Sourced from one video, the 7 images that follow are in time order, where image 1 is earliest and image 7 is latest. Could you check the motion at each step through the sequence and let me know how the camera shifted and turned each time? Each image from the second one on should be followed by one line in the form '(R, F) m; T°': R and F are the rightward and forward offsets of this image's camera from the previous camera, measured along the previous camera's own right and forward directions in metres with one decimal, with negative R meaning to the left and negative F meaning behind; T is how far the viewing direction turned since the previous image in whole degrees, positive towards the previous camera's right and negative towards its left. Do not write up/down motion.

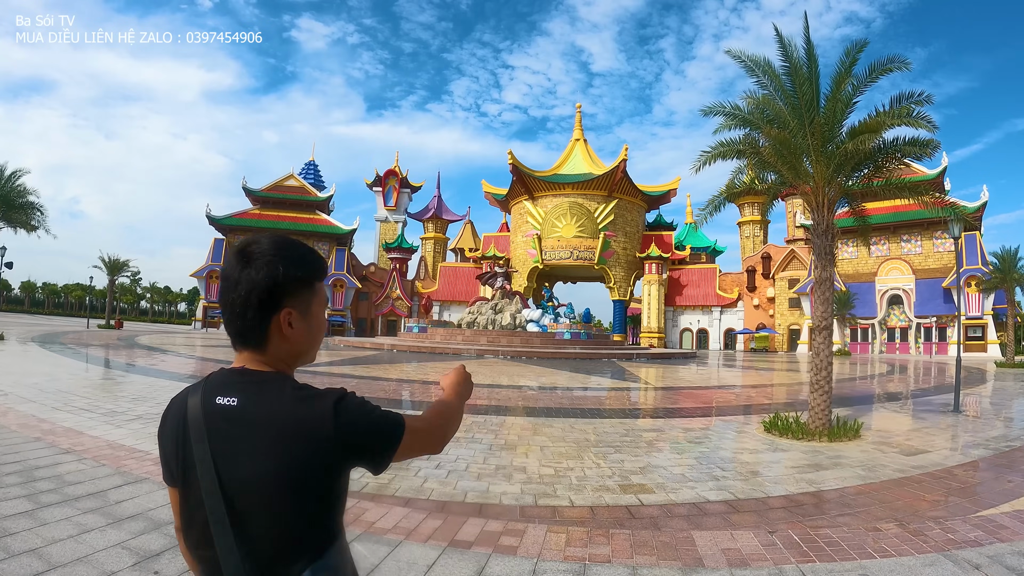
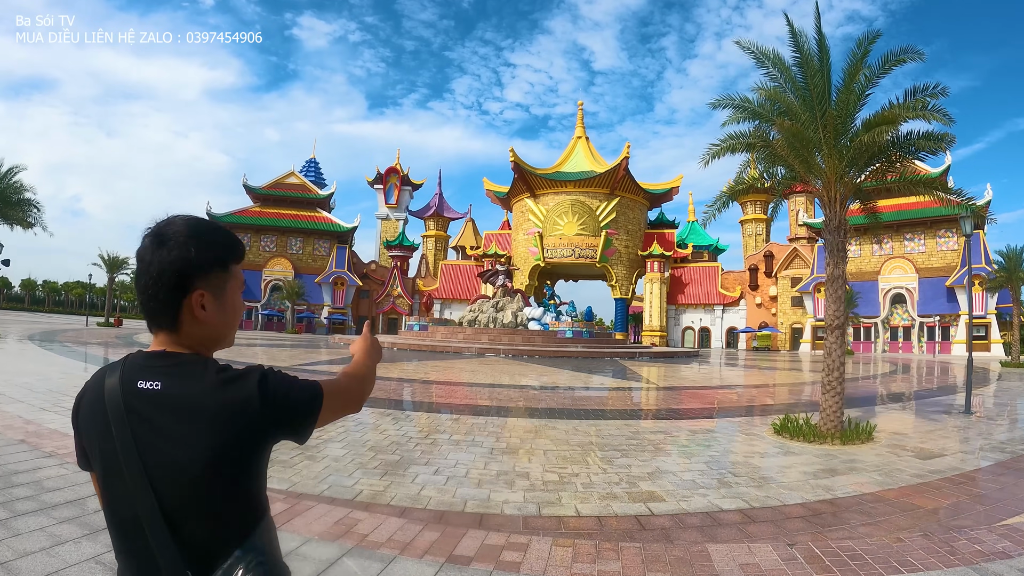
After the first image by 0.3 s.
(0.0, +0.2) m; 0°
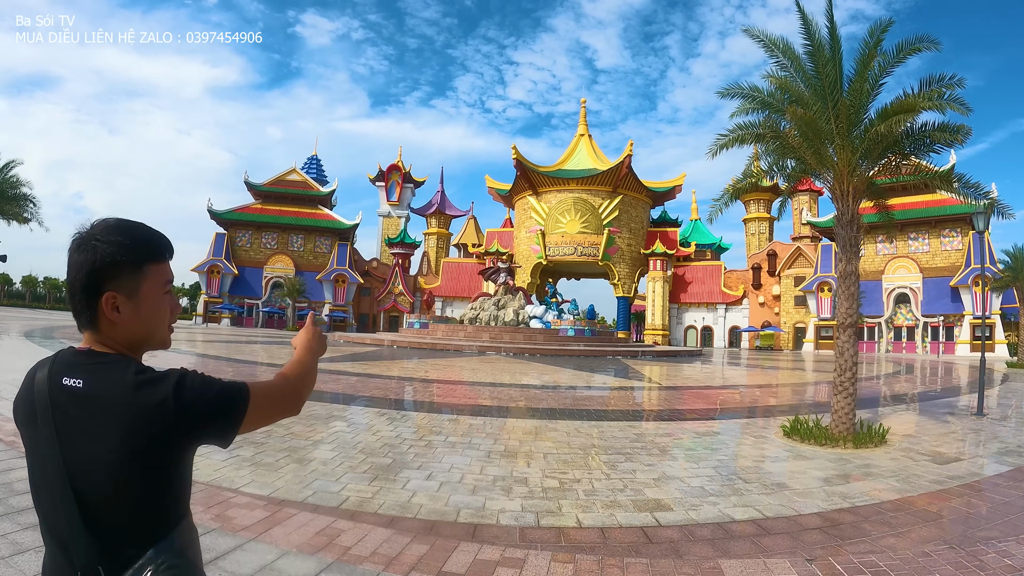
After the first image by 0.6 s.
(0.0, +0.2) m; 0°
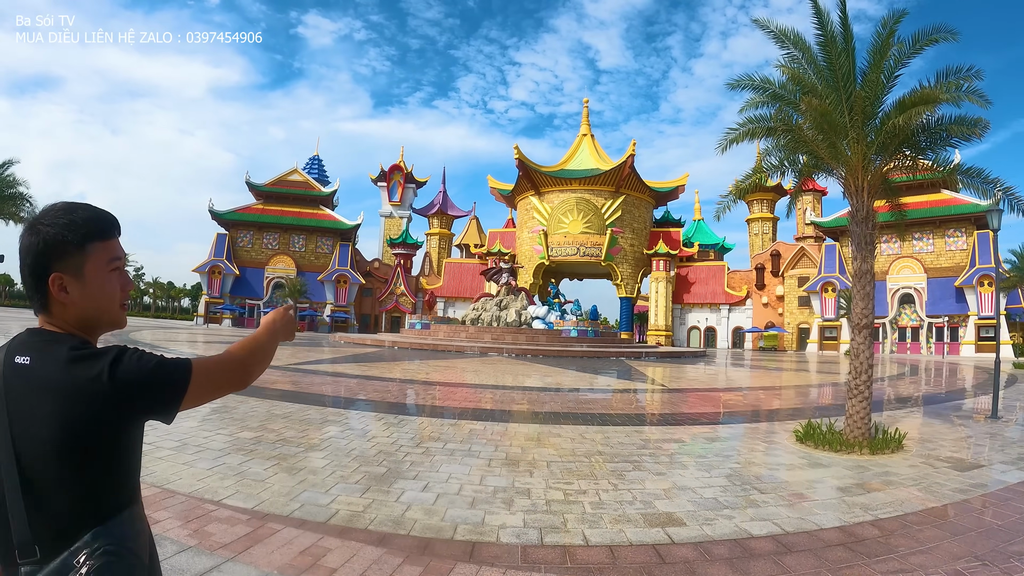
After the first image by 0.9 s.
(0.0, +0.2) m; 0°
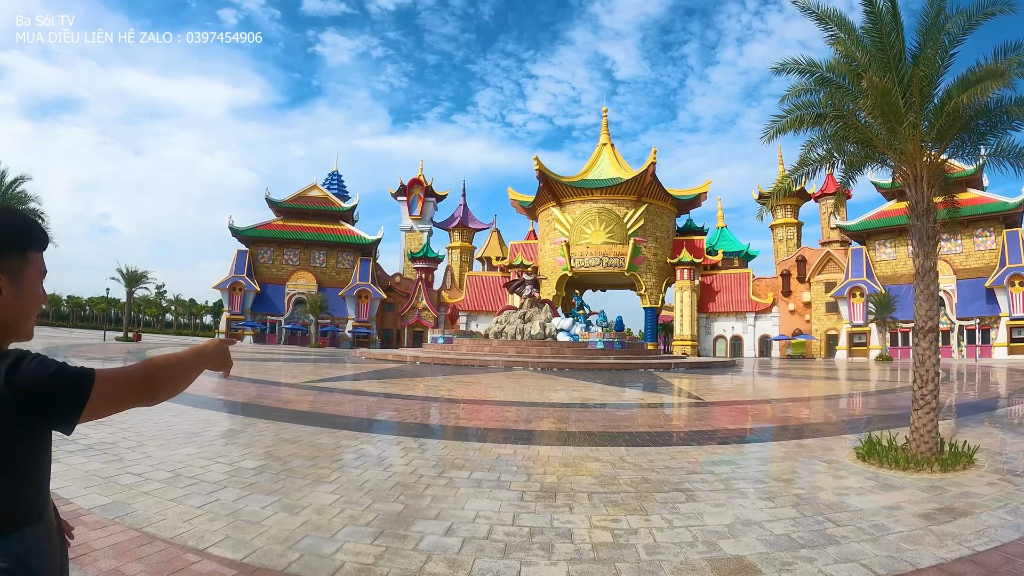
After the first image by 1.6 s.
(-0.1, +0.5) m; -2°
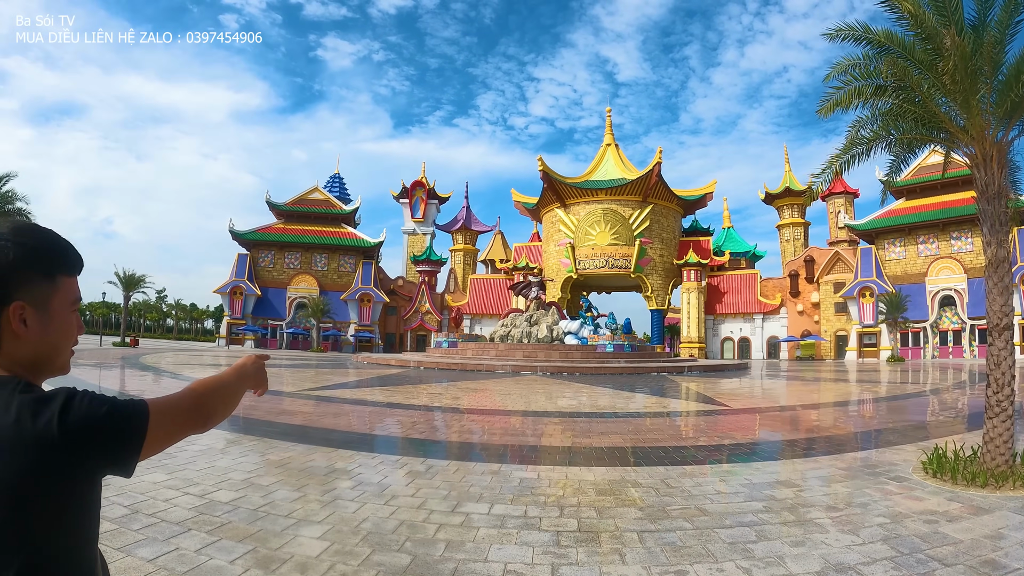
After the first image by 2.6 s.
(-0.2, +0.7) m; 0°
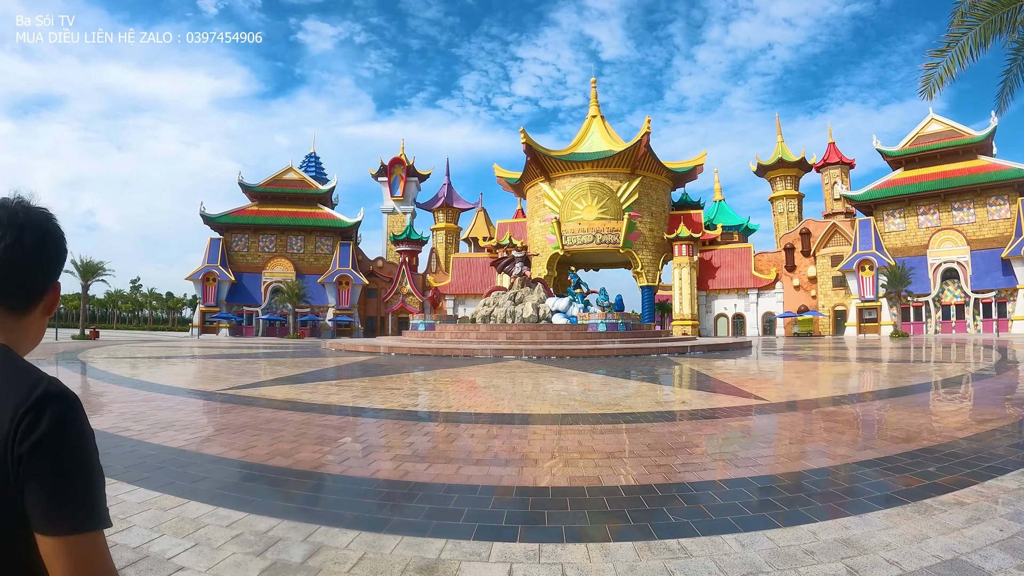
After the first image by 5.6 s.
(+0.2, +2.0) m; +1°
